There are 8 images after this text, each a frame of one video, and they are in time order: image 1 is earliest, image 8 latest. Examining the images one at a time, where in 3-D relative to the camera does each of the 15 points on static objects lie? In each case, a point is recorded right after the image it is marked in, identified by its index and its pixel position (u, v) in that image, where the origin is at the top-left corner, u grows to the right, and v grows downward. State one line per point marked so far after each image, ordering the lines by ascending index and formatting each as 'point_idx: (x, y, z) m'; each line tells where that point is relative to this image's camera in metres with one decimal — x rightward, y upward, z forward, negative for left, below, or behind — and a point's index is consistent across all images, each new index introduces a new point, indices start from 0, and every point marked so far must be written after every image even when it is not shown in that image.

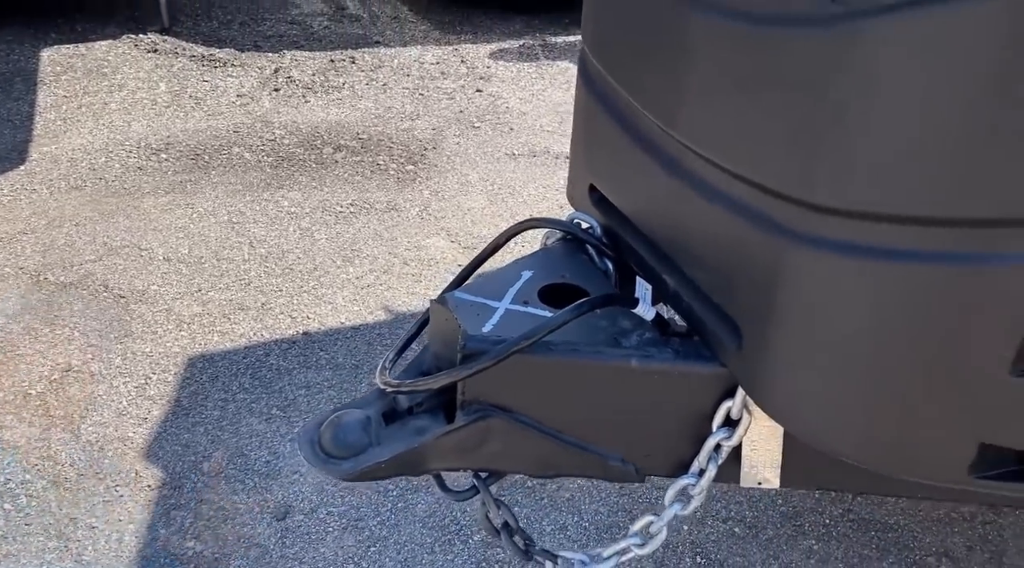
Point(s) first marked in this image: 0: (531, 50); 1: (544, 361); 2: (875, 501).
0: (+0.1, +1.1, +4.5) m
1: (0.0, -0.1, +0.8) m
2: (+0.6, -0.4, +1.7) m
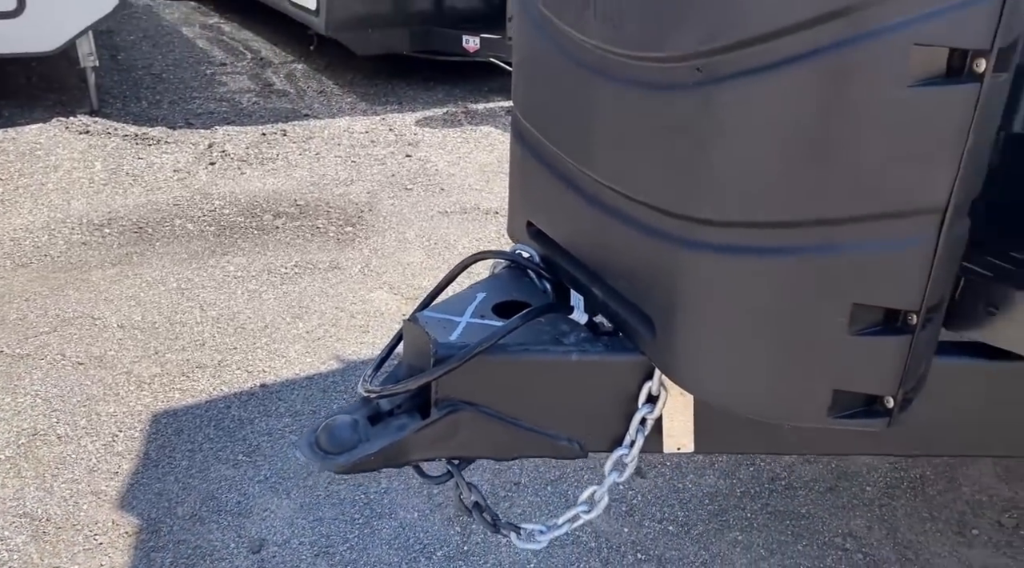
0: (-0.3, +0.8, +4.7) m
1: (0.0, -0.1, +1.0) m
2: (+0.6, -0.4, +1.9) m
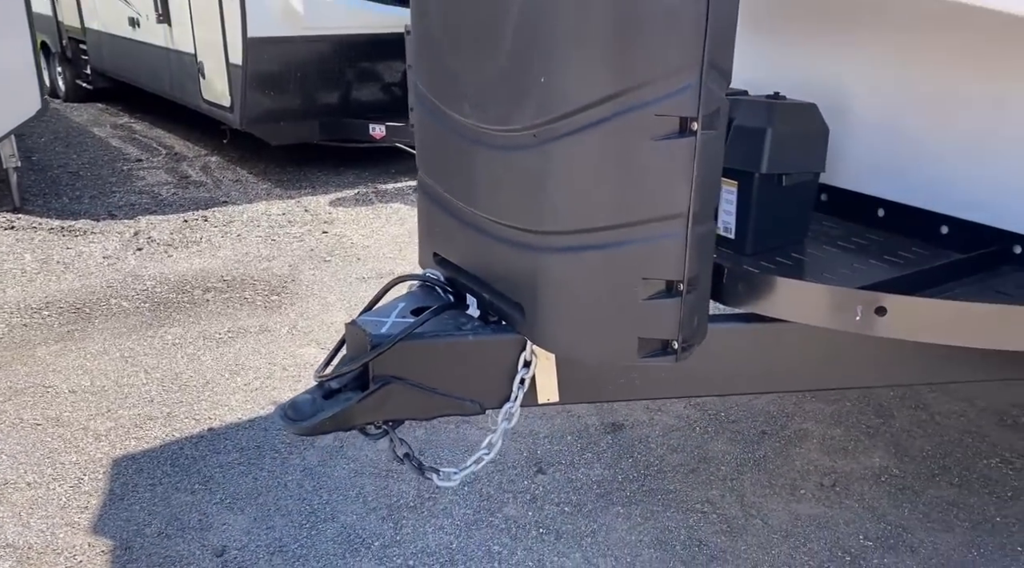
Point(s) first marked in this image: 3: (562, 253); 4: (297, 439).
0: (-0.8, +0.5, +5.2) m
1: (-0.1, -0.1, +1.4) m
2: (+0.4, -0.5, +2.3) m
3: (+0.1, +0.1, +1.3) m
4: (-0.6, -0.4, +2.6) m
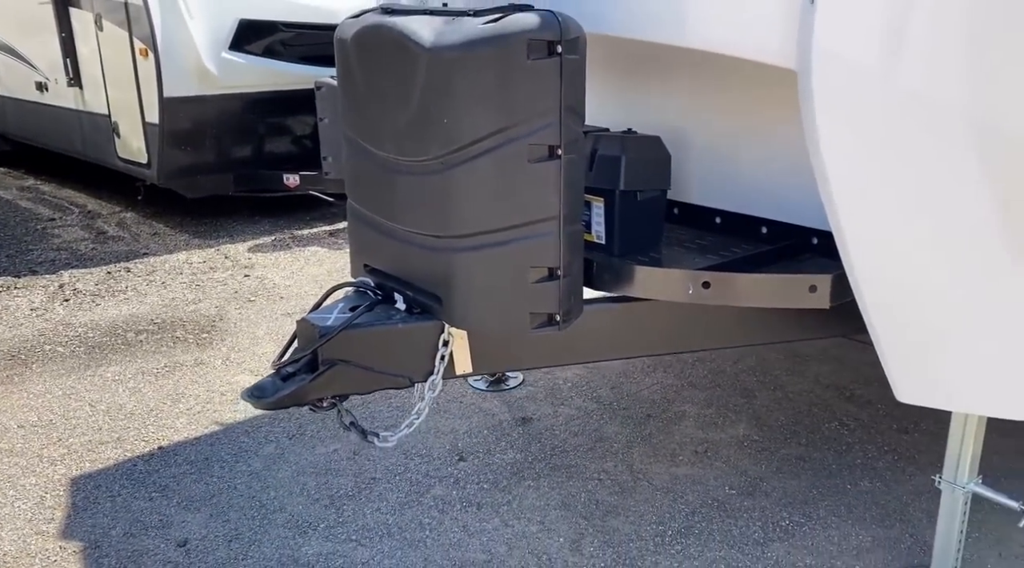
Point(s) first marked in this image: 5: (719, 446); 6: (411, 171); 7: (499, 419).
0: (-1.3, +0.2, +5.5) m
1: (-0.3, -0.1, +1.8) m
2: (+0.1, -0.5, +2.7) m
3: (-0.1, +0.1, +1.7) m
4: (-0.8, -0.5, +2.9) m
5: (+0.6, -0.5, +2.7) m
6: (-0.2, +0.2, +1.8) m
7: (0.0, -0.4, +2.9) m
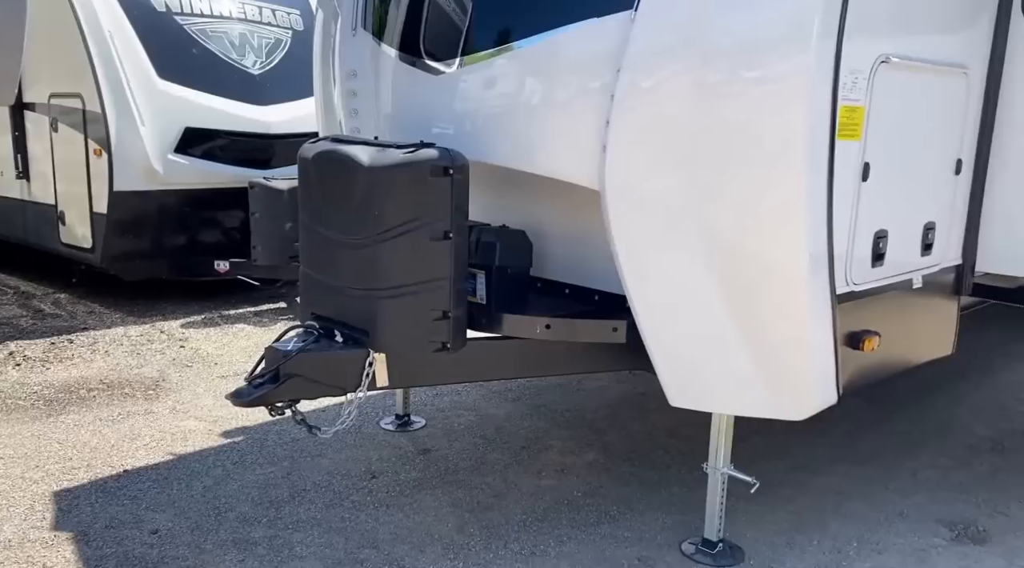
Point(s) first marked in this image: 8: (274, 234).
0: (-2.0, -0.2, +6.2) m
1: (-0.6, -0.2, +2.6) m
2: (-0.2, -0.7, +3.5) m
3: (-0.3, 0.0, +2.6) m
4: (-1.2, -0.7, +3.6) m
5: (+0.2, -0.7, +3.5) m
6: (-0.4, +0.1, +2.6) m
7: (-0.4, -0.6, +3.7) m
8: (-0.9, +0.2, +3.5) m
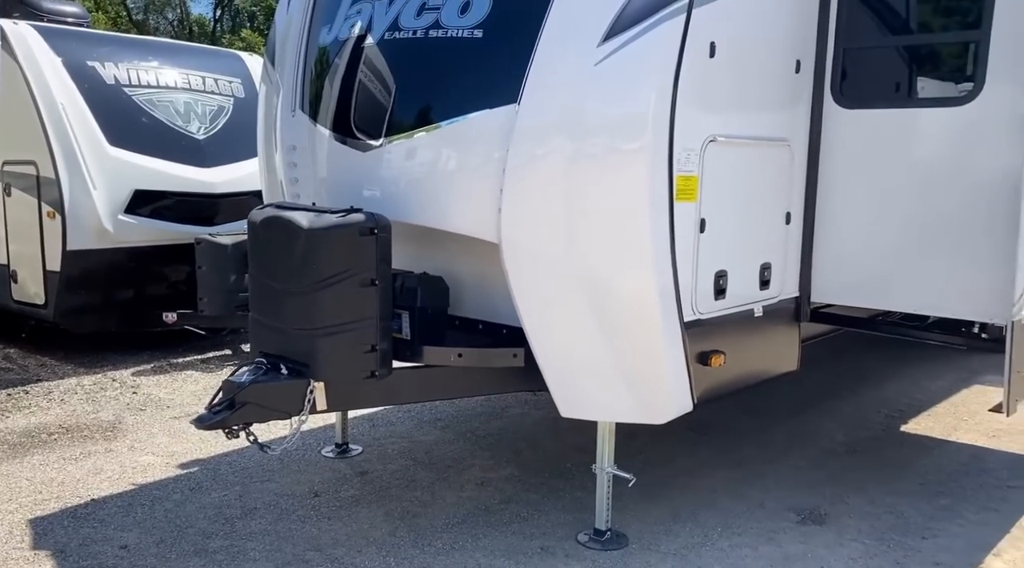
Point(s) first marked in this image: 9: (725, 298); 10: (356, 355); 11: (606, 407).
0: (-2.4, -0.6, +6.6) m
1: (-0.8, -0.3, +3.1) m
2: (-0.5, -0.9, +4.0) m
3: (-0.6, -0.2, +3.1) m
4: (-1.5, -0.9, +4.1) m
5: (-0.1, -0.8, +4.1) m
6: (-0.7, 0.0, +3.2) m
7: (-0.8, -0.8, +4.2) m
8: (-1.3, 0.0, +4.0) m
9: (+0.7, 0.0, +3.2) m
10: (-0.5, -0.2, +3.2) m
11: (+0.3, -0.4, +3.1) m
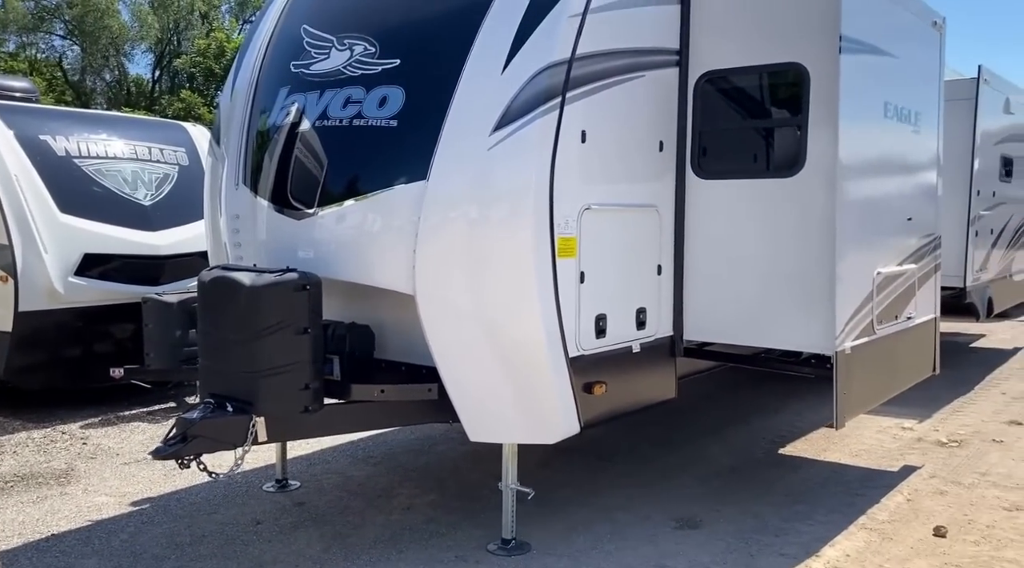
0: (-3.0, -1.0, +7.0) m
1: (-1.2, -0.5, +3.6) m
2: (-0.9, -1.1, +4.5) m
3: (-0.9, -0.4, +3.7) m
4: (-1.9, -1.2, +4.5) m
5: (-0.5, -1.1, +4.6) m
6: (-1.1, -0.2, +3.7) m
7: (-1.1, -1.1, +4.7) m
8: (-1.6, -0.3, +4.5) m
9: (+0.4, -0.2, +3.8) m
10: (-0.9, -0.4, +3.7) m
11: (0.0, -0.6, +3.7) m
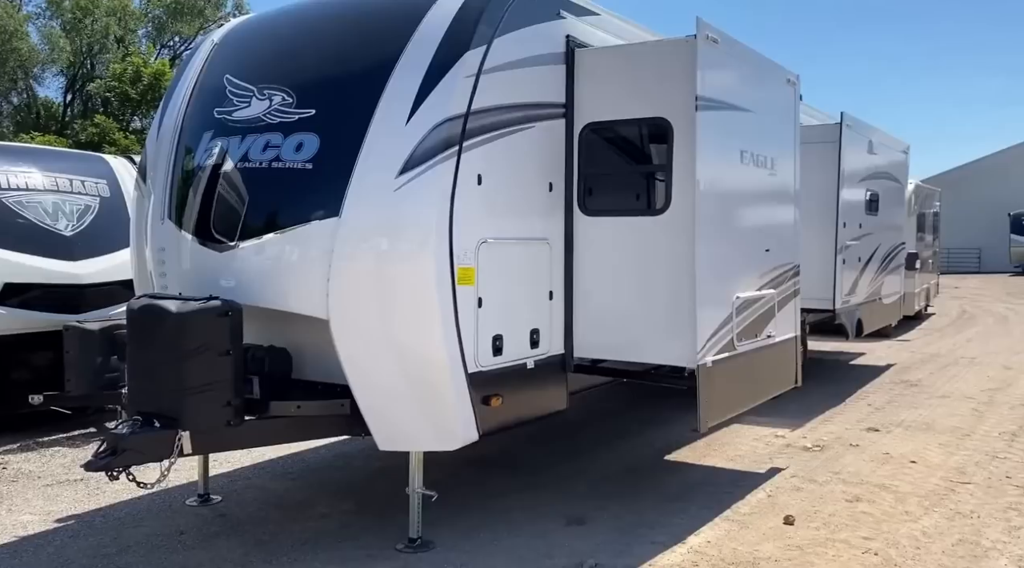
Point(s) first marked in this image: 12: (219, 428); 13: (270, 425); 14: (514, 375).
0: (-3.7, -1.2, +7.2) m
1: (-1.6, -0.6, +4.0) m
2: (-1.4, -1.2, +4.9) m
3: (-1.4, -0.5, +4.0) m
4: (-2.4, -1.3, +4.8) m
5: (-1.0, -1.2, +5.0) m
6: (-1.5, -0.3, +4.1) m
7: (-1.6, -1.2, +5.1) m
8: (-2.1, -0.4, +4.8) m
9: (-0.1, -0.3, +4.3) m
10: (-1.3, -0.5, +4.1) m
11: (-0.4, -0.7, +4.1) m
12: (-1.3, -0.6, +4.1) m
13: (-1.1, -0.6, +4.3) m
14: (0.0, -0.4, +4.4) m
